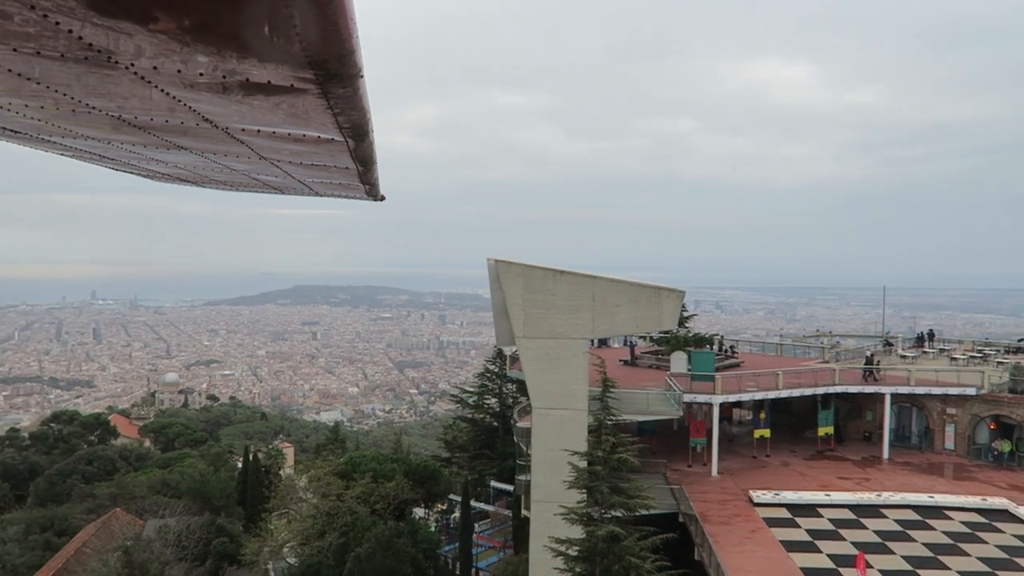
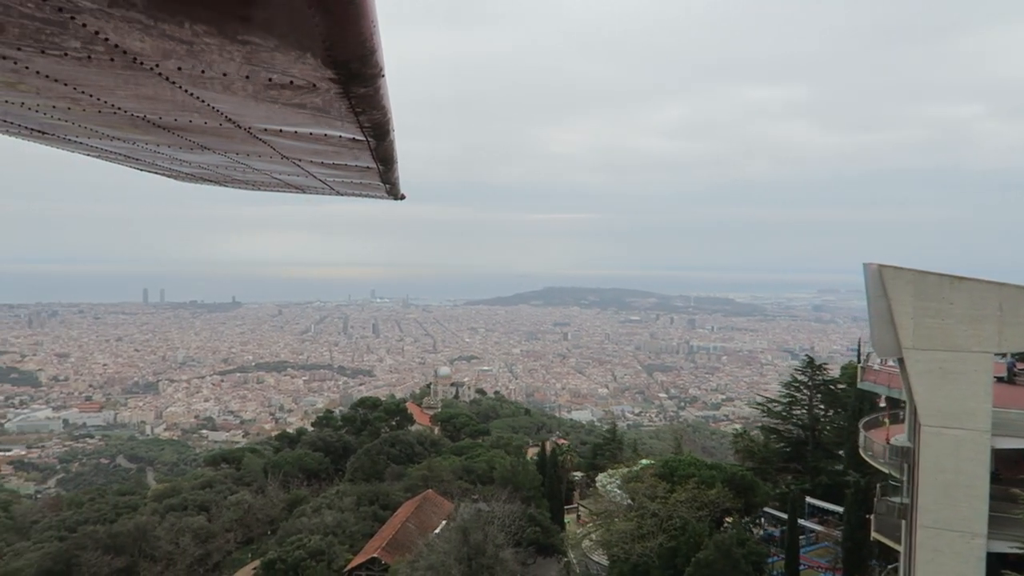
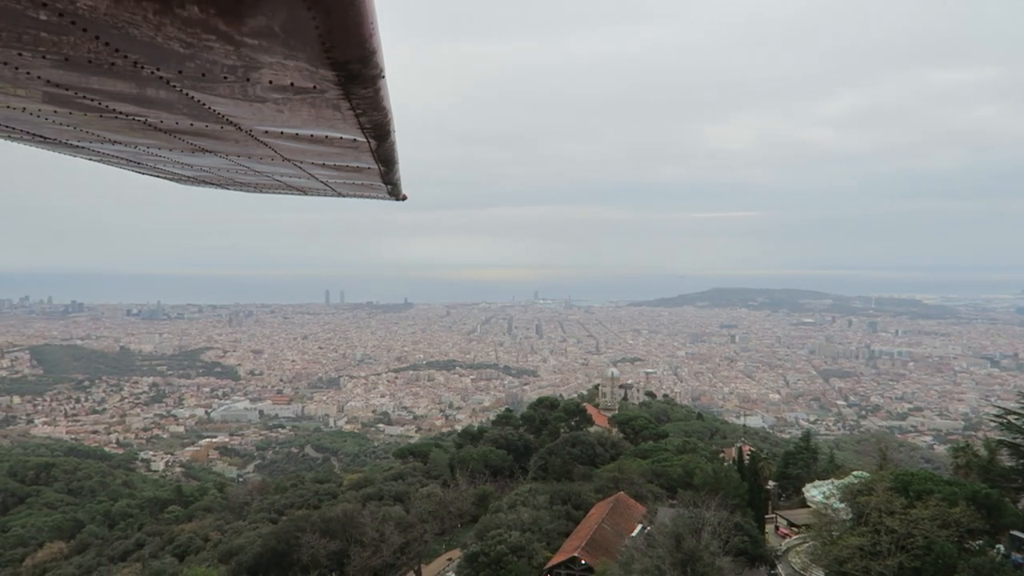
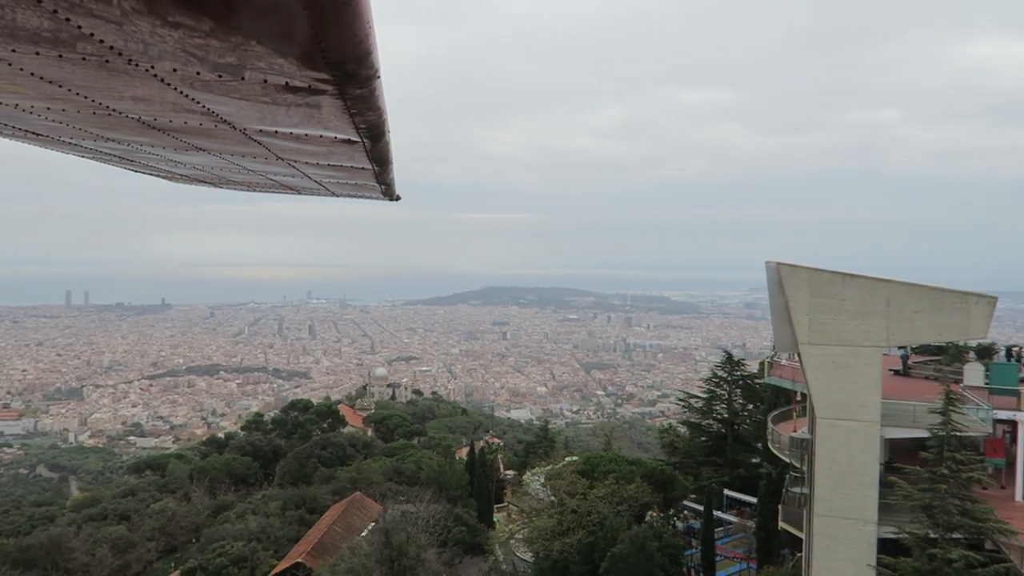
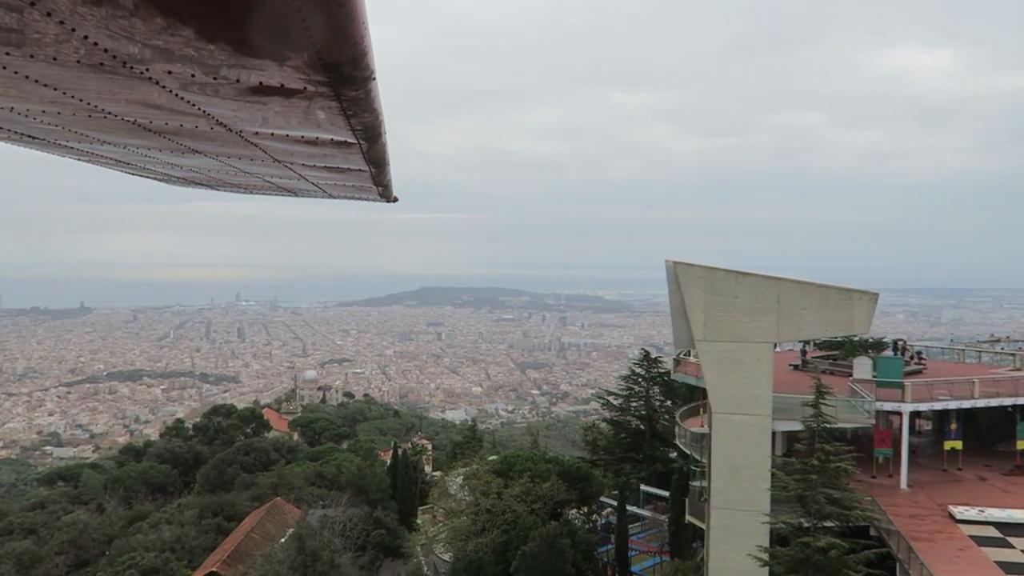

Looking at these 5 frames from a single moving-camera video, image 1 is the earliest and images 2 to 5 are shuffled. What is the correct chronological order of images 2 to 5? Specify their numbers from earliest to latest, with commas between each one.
5, 4, 2, 3
